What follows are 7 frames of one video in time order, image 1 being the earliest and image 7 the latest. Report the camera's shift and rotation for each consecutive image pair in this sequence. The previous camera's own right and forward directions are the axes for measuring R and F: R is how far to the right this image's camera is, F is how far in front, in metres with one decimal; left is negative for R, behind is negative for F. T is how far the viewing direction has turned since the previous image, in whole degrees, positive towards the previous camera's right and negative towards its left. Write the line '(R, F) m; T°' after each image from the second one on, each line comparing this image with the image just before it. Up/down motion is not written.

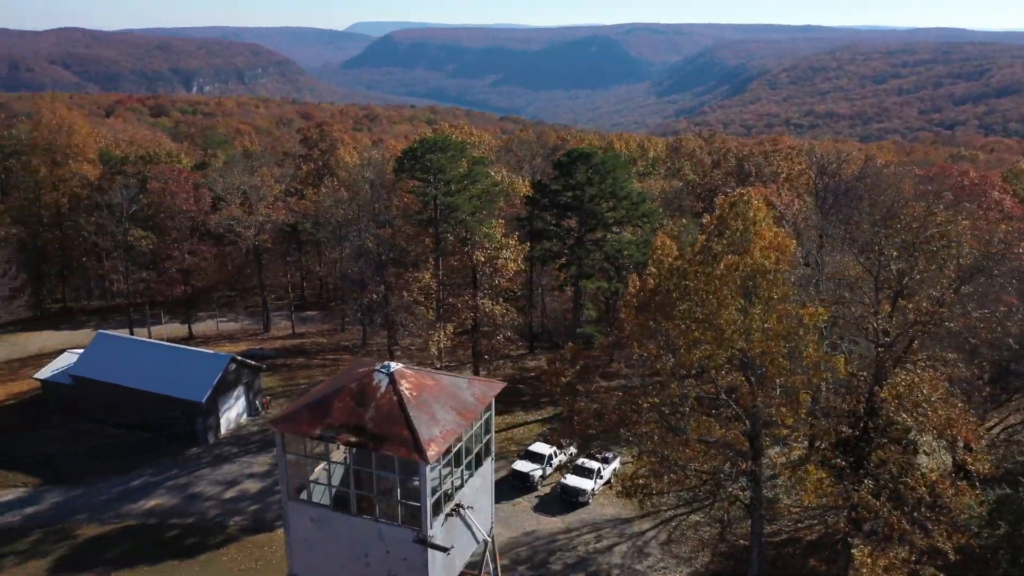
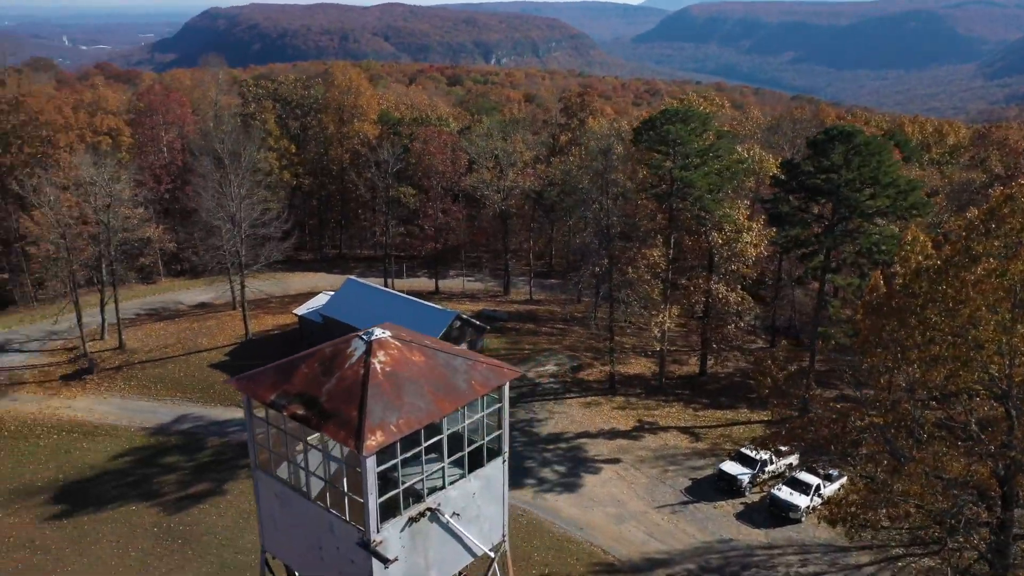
(+1.1, +1.0) m; -18°
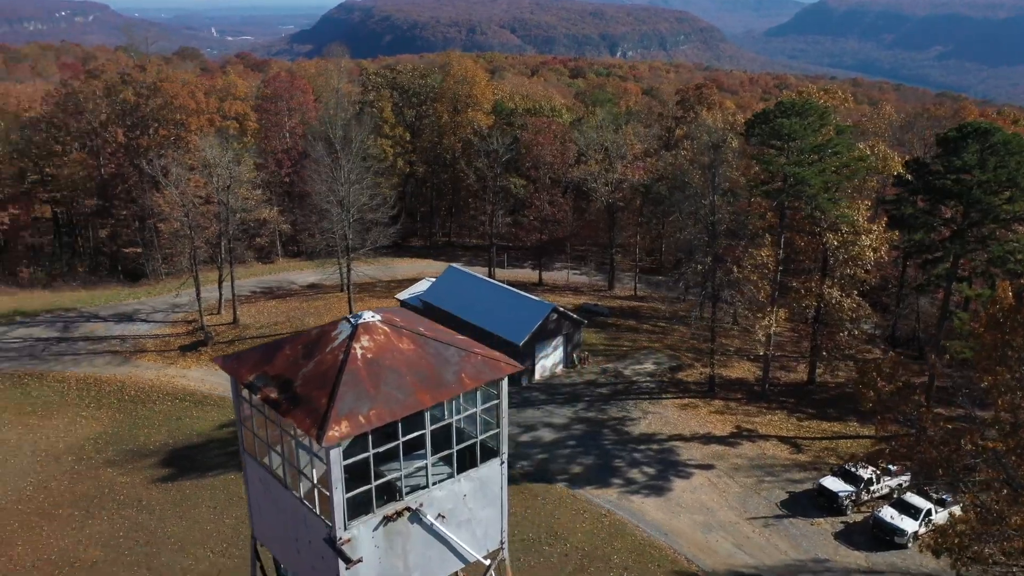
(+0.5, +0.4) m; -8°
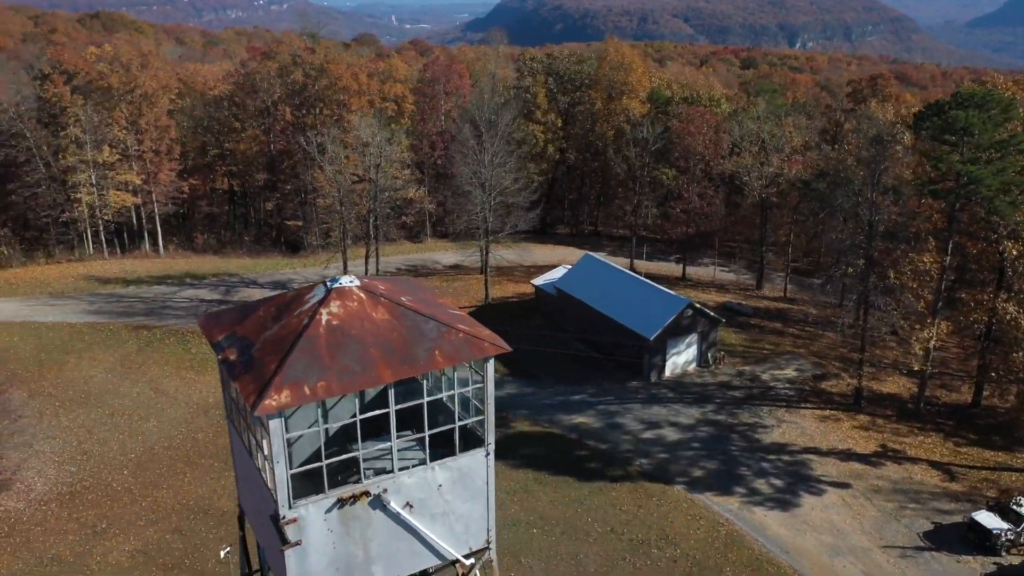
(+0.6, +0.5) m; -11°
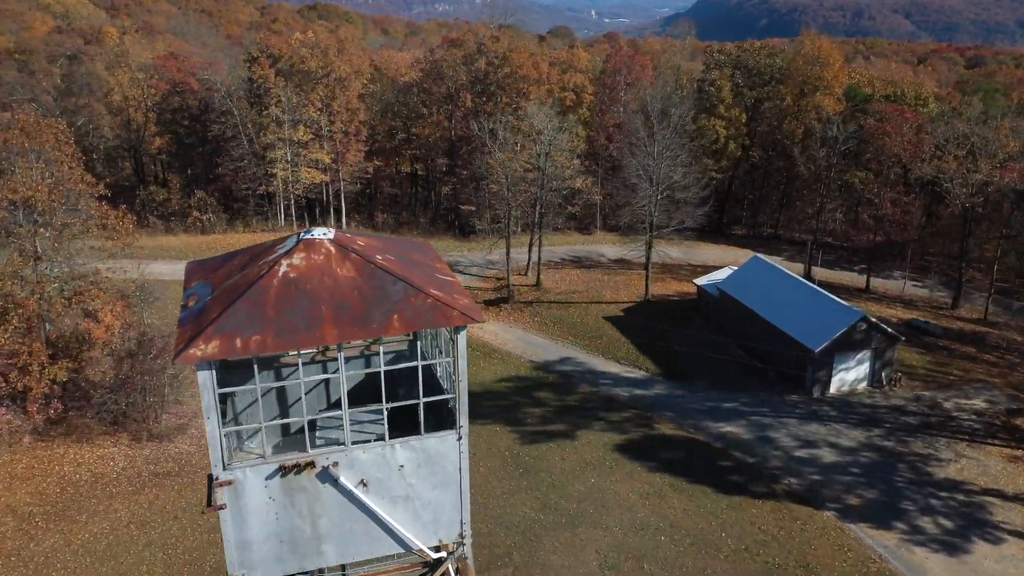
(+0.7, +0.5) m; -12°
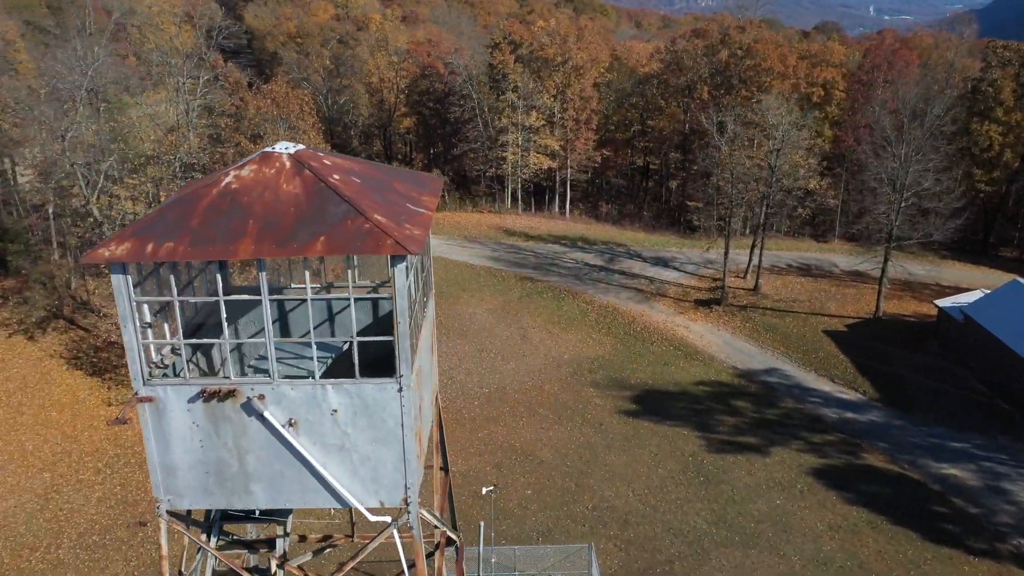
(+0.8, +0.6) m; -16°
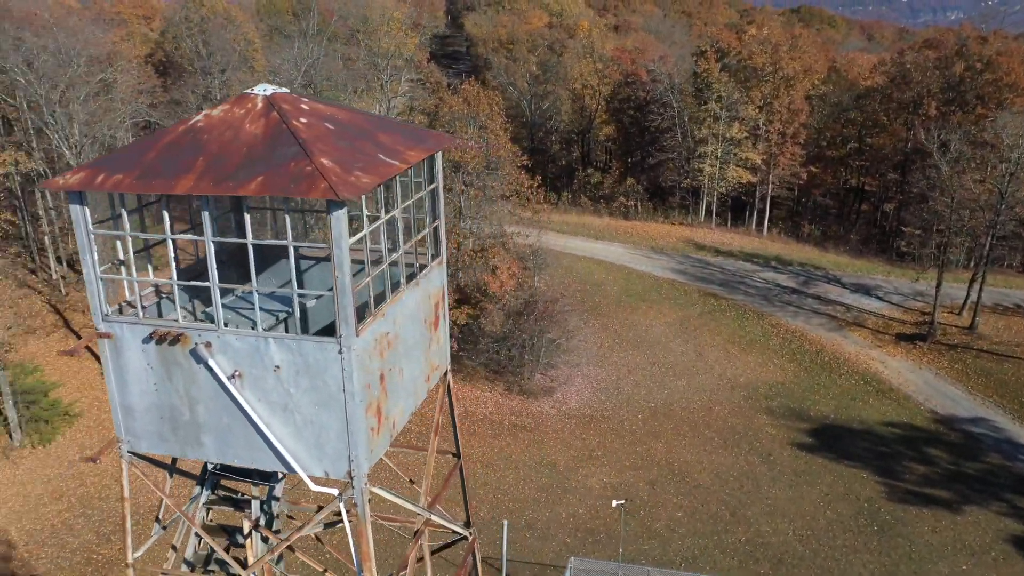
(+0.7, +0.4) m; -14°
